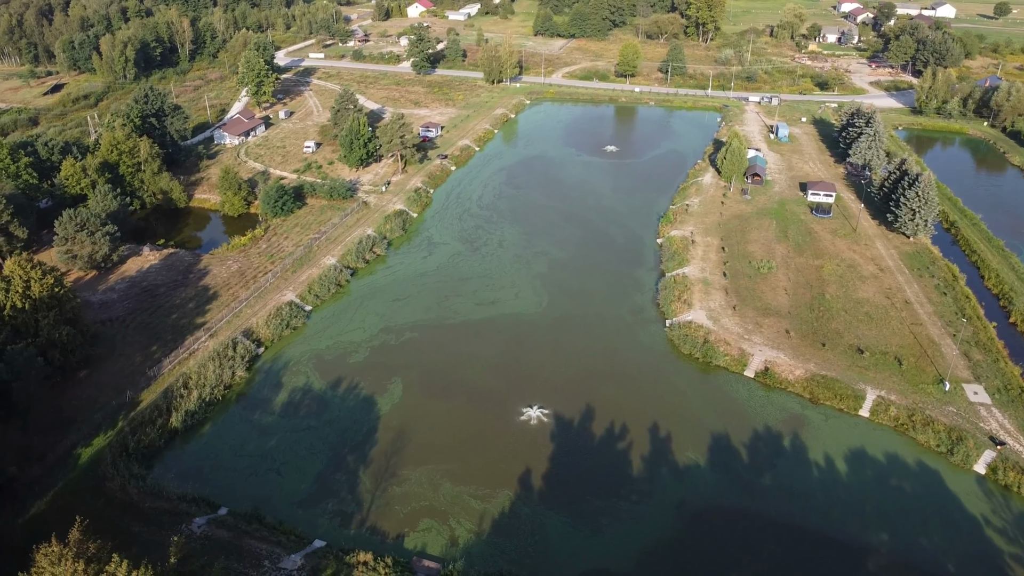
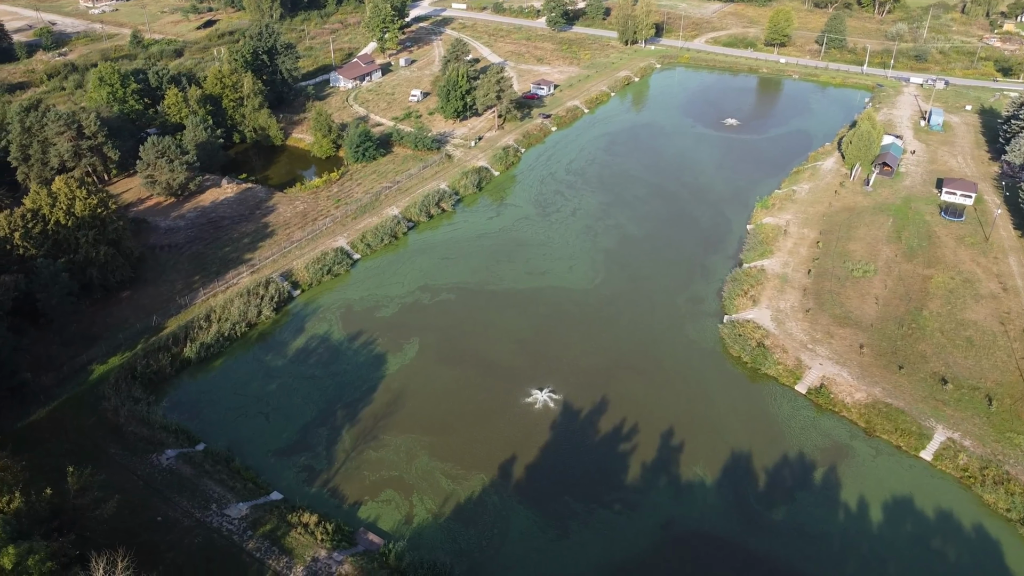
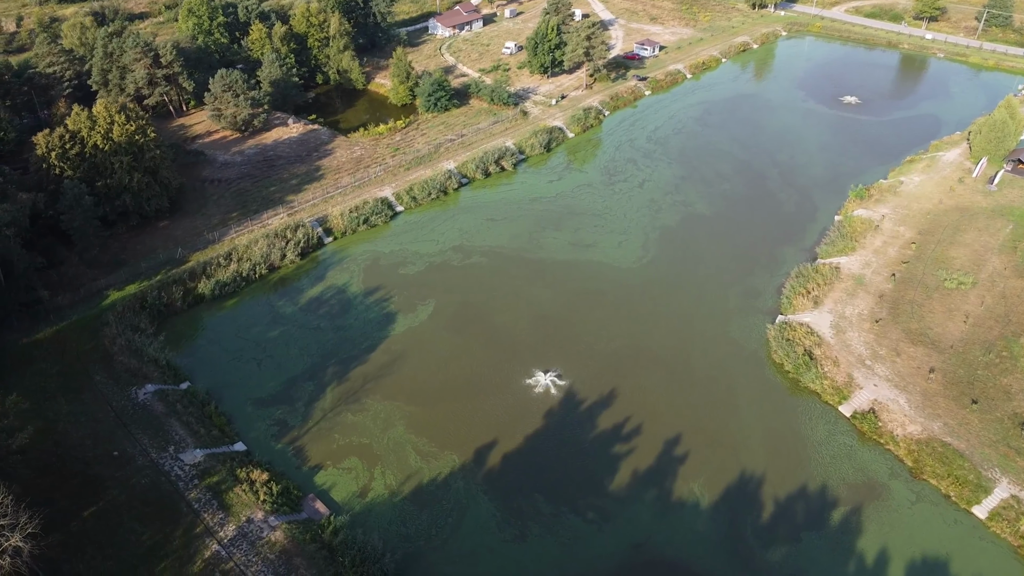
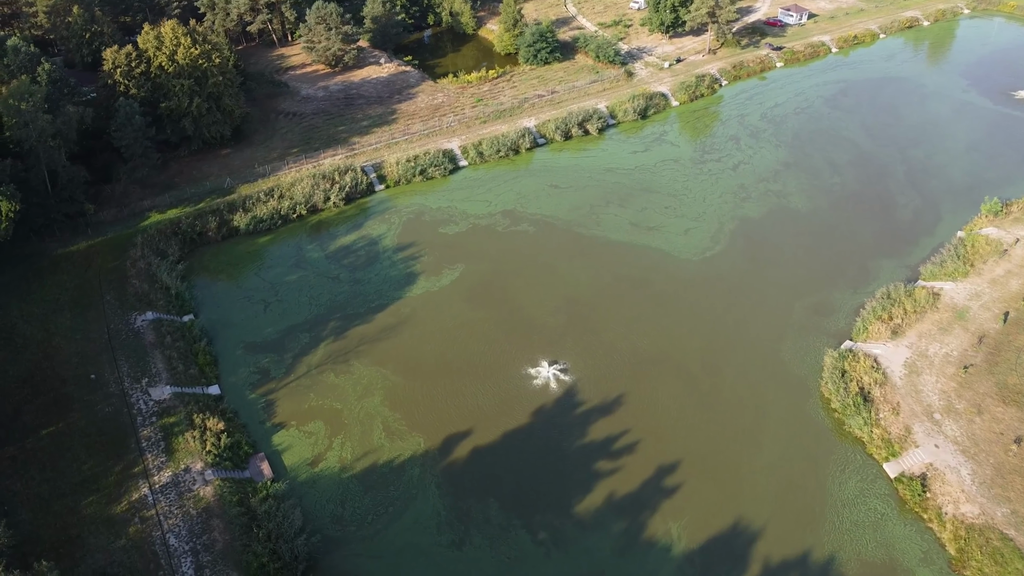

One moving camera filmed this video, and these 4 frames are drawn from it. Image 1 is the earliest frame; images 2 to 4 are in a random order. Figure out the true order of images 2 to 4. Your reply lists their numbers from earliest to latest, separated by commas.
2, 3, 4
